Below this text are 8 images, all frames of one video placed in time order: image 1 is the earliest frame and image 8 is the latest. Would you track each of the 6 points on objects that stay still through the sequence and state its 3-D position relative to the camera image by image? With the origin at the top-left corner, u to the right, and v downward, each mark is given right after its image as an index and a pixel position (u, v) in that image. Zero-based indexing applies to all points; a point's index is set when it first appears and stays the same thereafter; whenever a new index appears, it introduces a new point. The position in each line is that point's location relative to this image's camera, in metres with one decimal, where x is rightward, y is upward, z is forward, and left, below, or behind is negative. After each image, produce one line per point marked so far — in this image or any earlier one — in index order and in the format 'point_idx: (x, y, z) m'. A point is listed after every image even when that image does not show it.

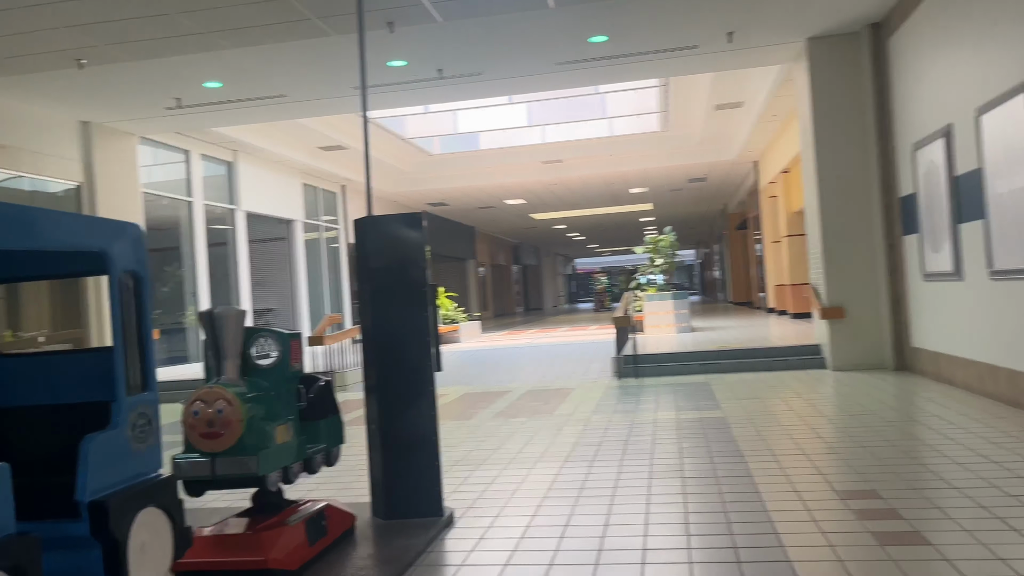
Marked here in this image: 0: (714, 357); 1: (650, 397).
0: (+2.0, -0.7, +8.1) m
1: (+1.1, -0.9, +6.7) m
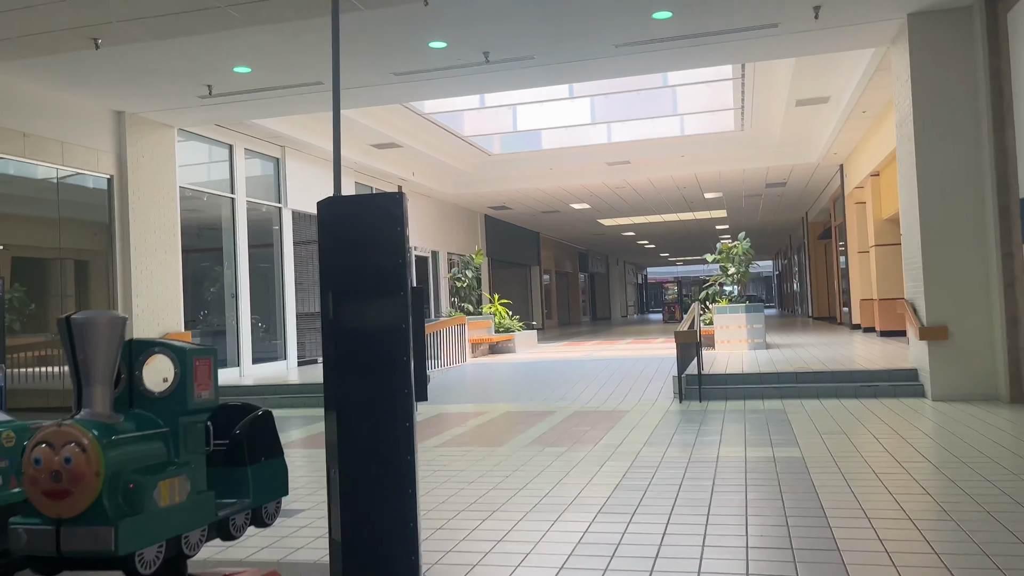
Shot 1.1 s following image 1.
0: (+2.5, -0.8, +7.1) m
1: (+1.4, -1.0, +5.8) m
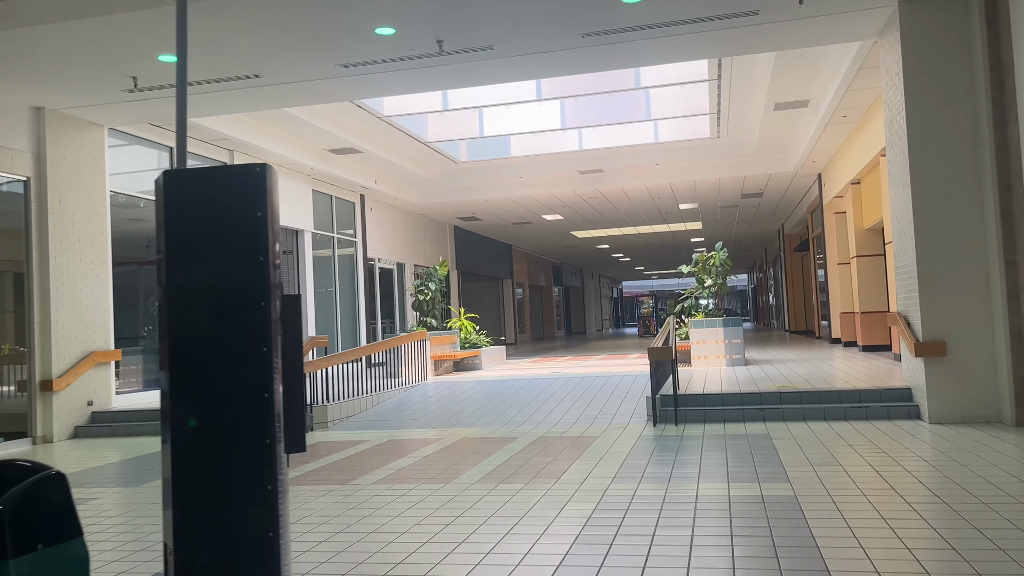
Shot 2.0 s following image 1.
0: (+2.1, -0.9, +6.5) m
1: (+1.1, -1.1, +5.1) m
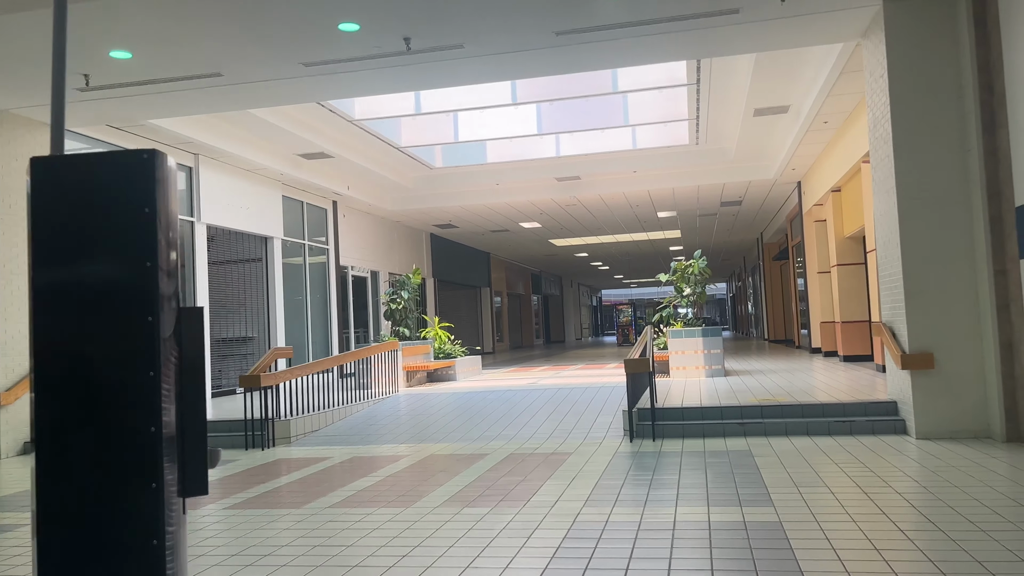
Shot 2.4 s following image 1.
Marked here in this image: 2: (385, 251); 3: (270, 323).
0: (+1.9, -1.0, +6.2) m
1: (+1.0, -1.1, +4.9) m
2: (-2.6, +0.7, +16.1) m
3: (-3.6, -0.5, +12.1) m
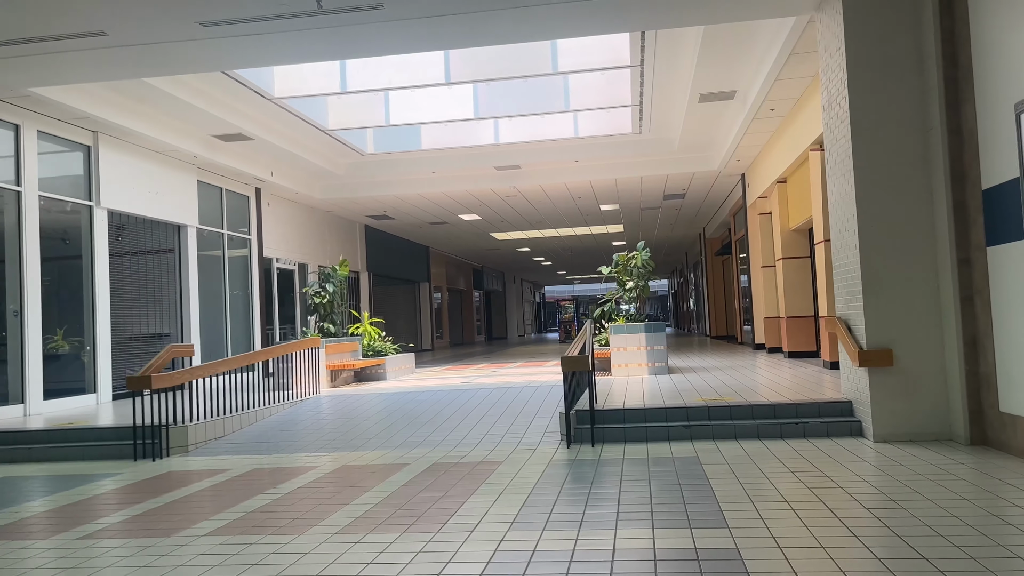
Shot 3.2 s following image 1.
0: (+1.4, -0.9, +5.8) m
1: (+0.5, -1.1, +4.3) m
2: (-3.7, +0.8, +15.3) m
3: (-4.5, -0.4, +11.2) m
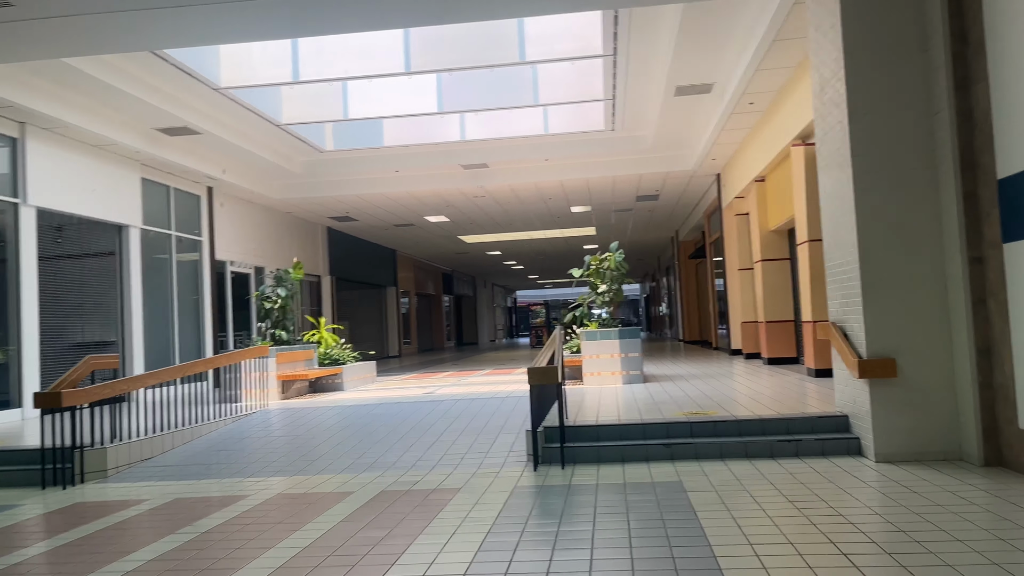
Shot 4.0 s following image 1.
0: (+1.1, -0.9, +5.2) m
1: (+0.3, -1.1, +3.7) m
2: (-4.3, +0.8, +14.6) m
3: (-5.0, -0.4, +10.4) m
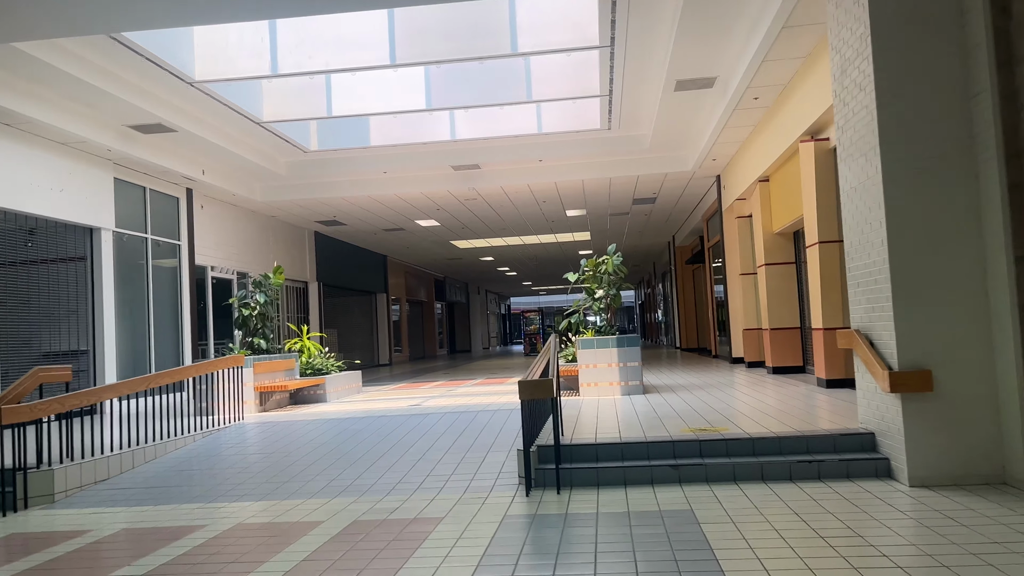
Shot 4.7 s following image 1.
0: (+1.1, -1.0, +4.7) m
1: (+0.3, -1.1, +3.2) m
2: (-4.4, +0.7, +14.0) m
3: (-5.1, -0.5, +9.9) m
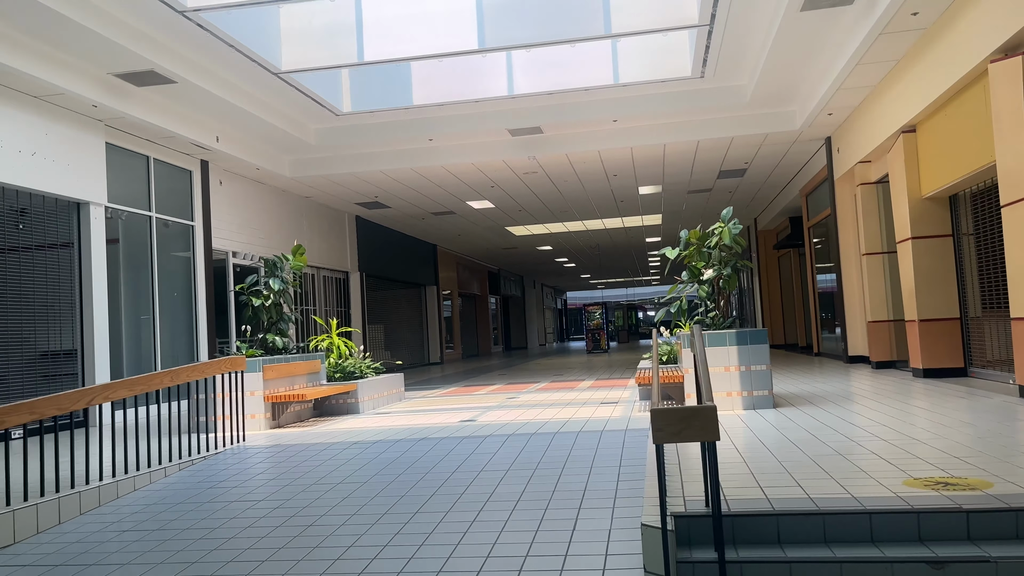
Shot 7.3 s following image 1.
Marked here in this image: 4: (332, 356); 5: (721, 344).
0: (+1.5, -0.8, +2.7) m
1: (+0.6, -0.9, +1.3) m
2: (-3.4, +0.8, +12.4) m
3: (-4.3, -0.4, +8.3) m
4: (-1.8, -0.7, +8.5) m
5: (+1.6, -0.4, +6.1) m
